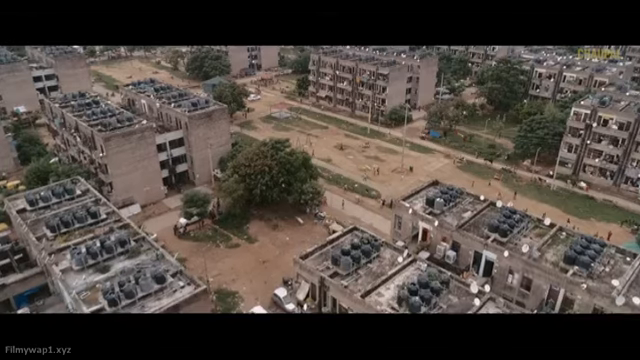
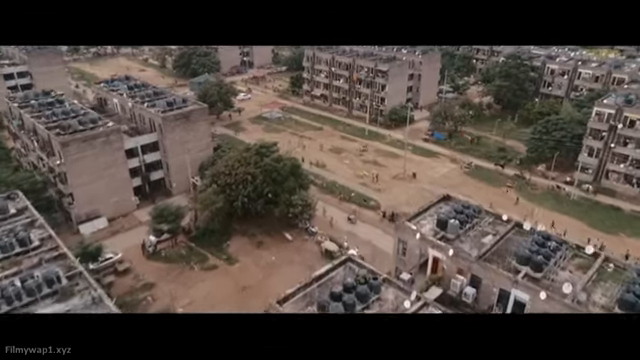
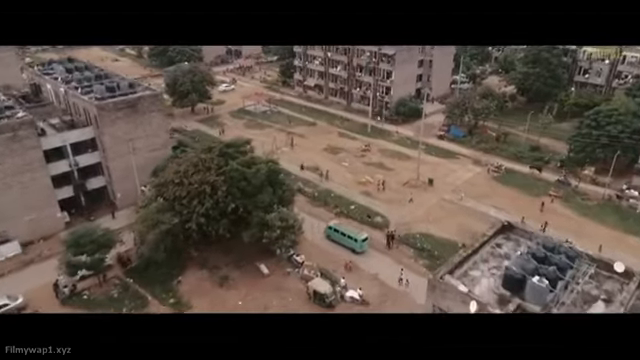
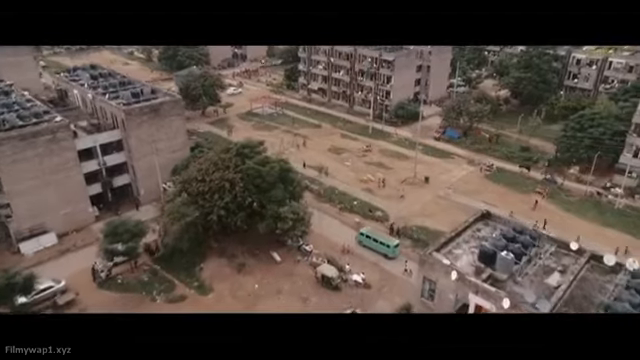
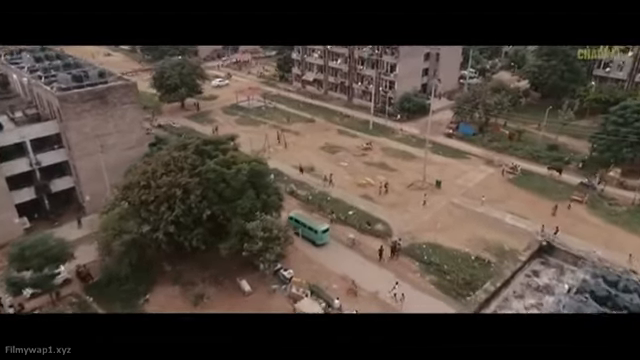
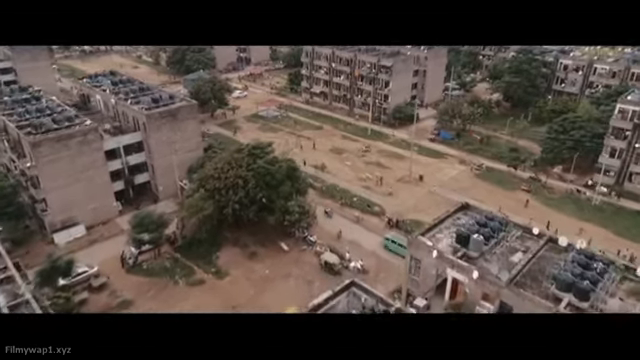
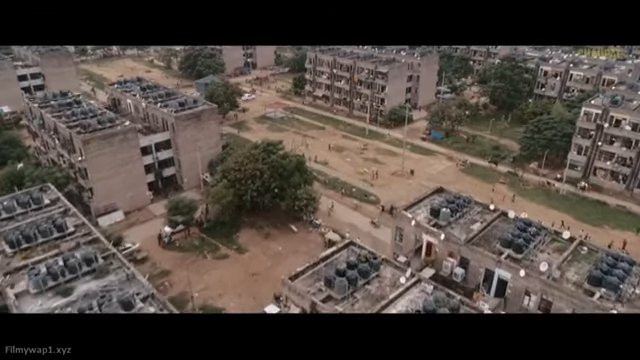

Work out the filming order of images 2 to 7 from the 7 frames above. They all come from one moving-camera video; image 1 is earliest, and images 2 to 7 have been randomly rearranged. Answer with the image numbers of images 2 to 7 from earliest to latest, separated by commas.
7, 2, 6, 4, 3, 5
